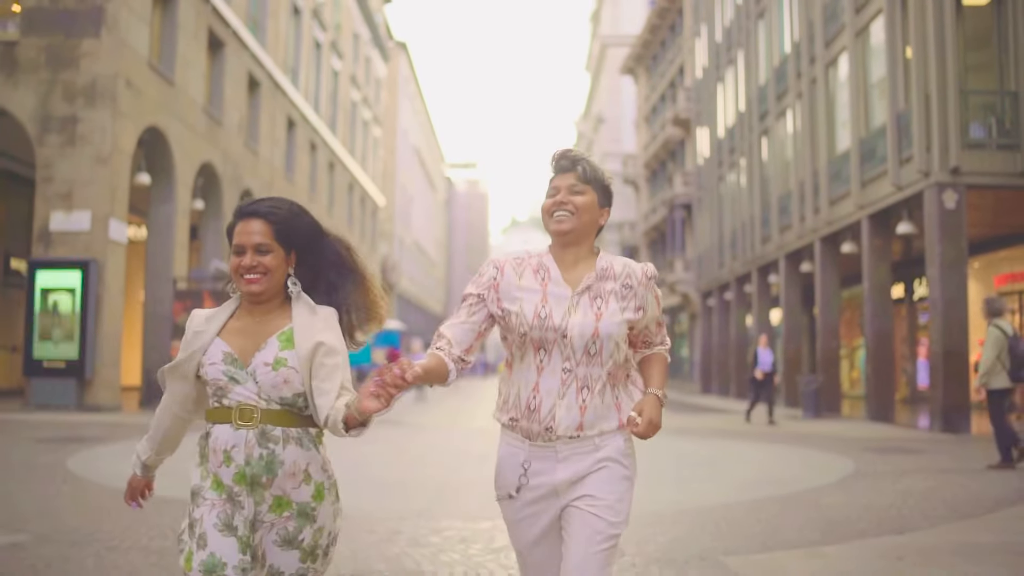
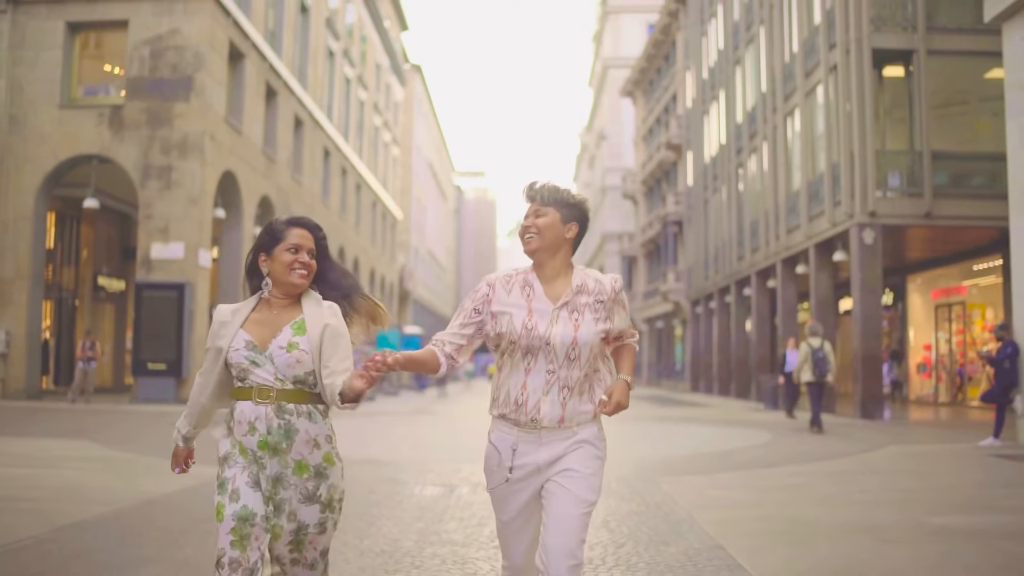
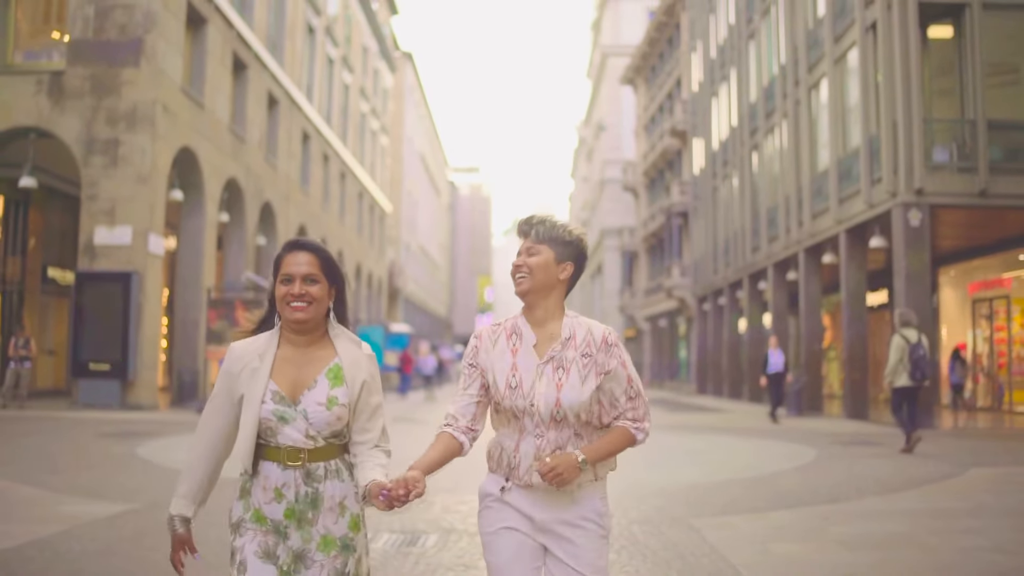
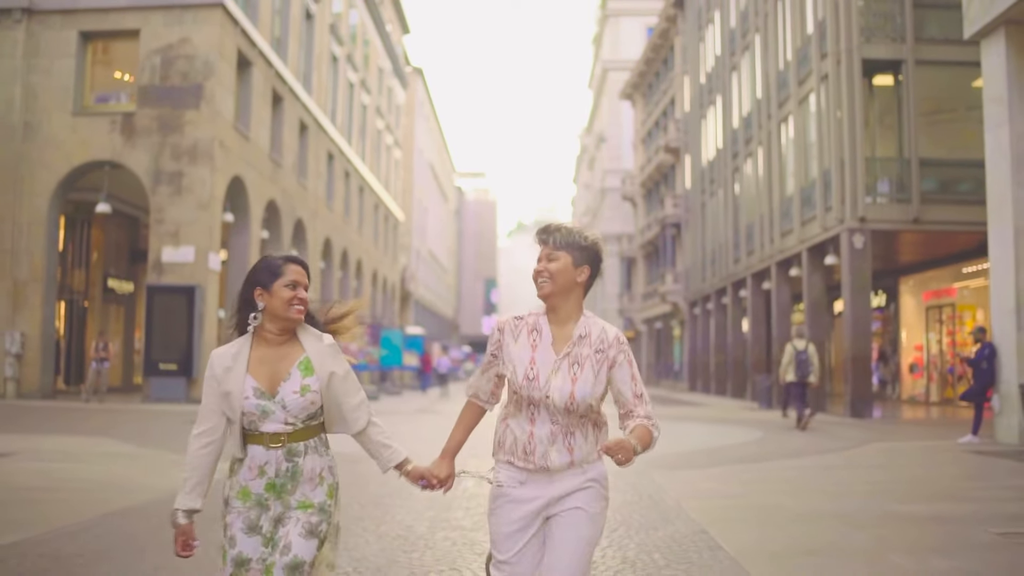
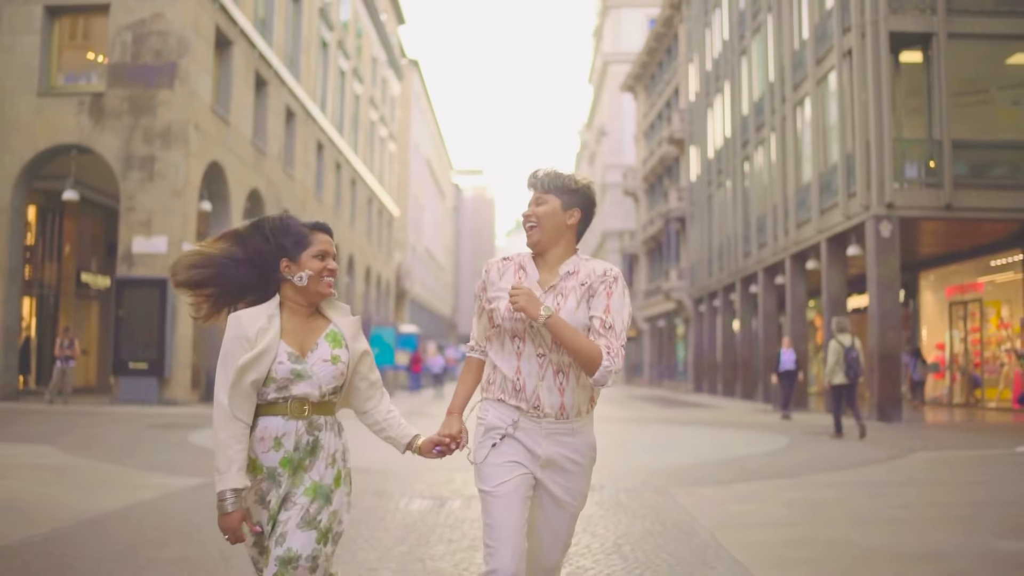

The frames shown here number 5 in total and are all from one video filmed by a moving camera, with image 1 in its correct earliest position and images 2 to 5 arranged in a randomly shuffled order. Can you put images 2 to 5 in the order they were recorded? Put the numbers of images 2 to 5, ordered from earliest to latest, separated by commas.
3, 5, 2, 4
